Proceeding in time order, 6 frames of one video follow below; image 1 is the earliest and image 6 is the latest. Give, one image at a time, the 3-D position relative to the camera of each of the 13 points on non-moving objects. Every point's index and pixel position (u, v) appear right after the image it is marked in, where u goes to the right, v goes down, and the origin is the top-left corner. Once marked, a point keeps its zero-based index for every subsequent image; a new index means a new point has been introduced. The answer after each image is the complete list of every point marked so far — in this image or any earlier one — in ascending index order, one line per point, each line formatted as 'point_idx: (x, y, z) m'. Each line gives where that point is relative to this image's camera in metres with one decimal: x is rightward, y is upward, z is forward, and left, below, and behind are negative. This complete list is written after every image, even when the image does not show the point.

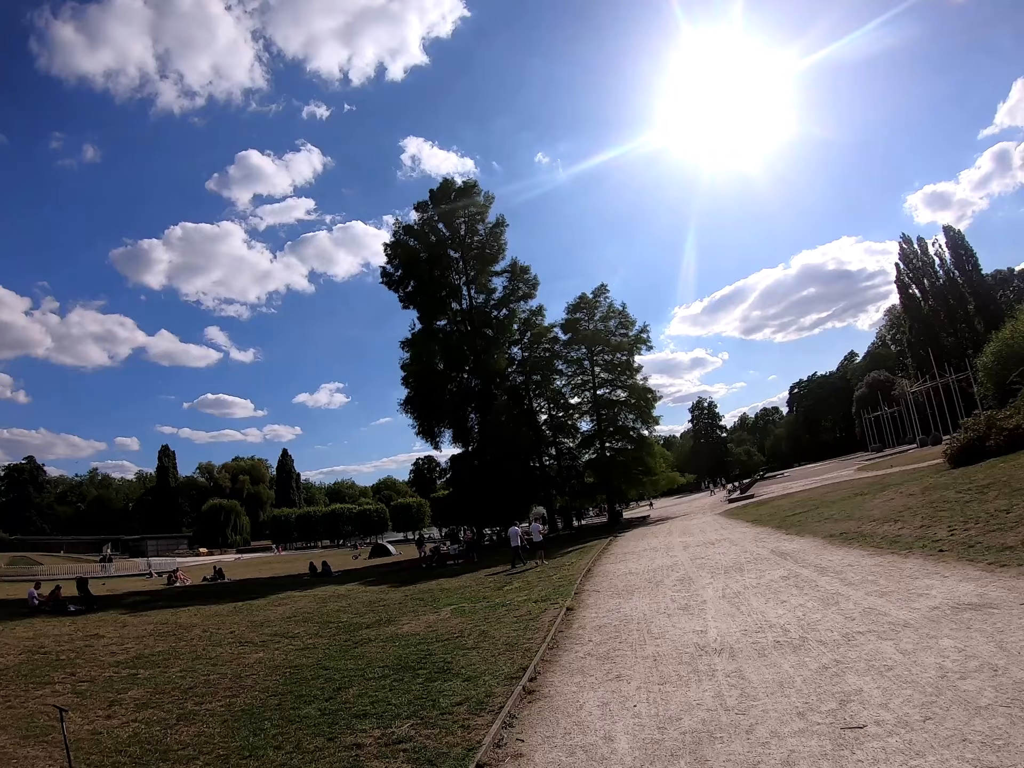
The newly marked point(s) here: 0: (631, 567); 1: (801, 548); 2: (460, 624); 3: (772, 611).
0: (+2.8, -4.5, +14.9) m
1: (+6.5, -3.7, +13.9) m
2: (-1.1, -5.0, +12.9) m
3: (+3.6, -3.1, +8.5) m
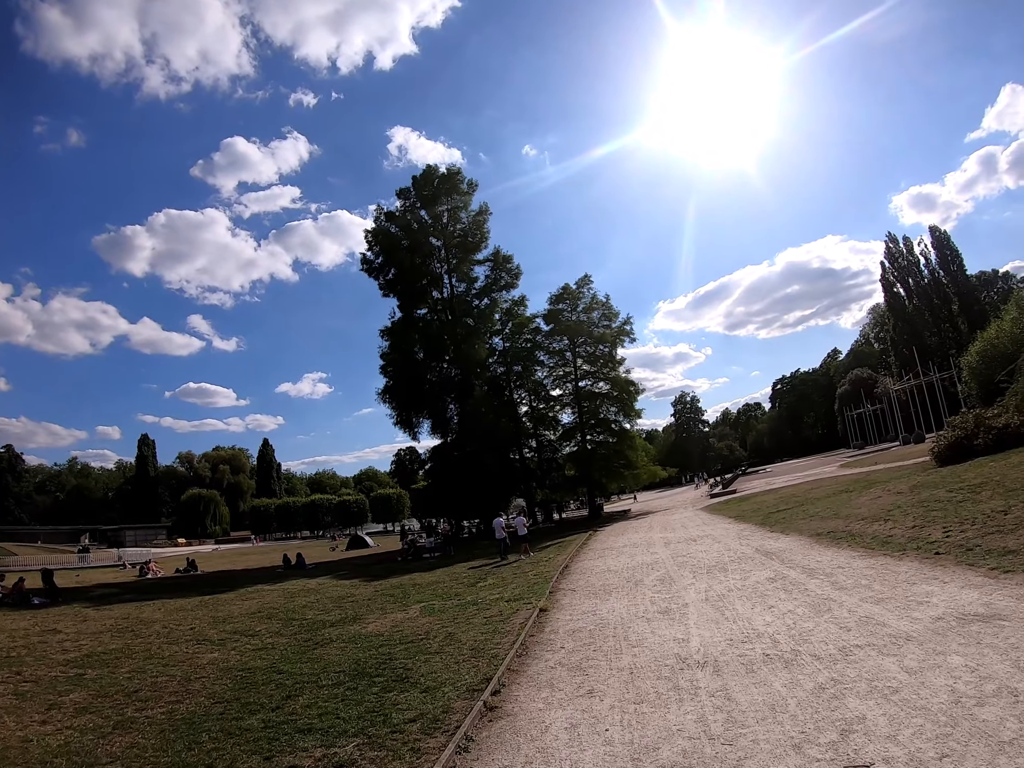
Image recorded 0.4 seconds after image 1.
0: (+2.2, -4.2, +14.2) m
1: (+5.9, -3.5, +13.2) m
2: (-1.7, -4.7, +12.1) m
3: (+3.1, -3.0, +7.8) m
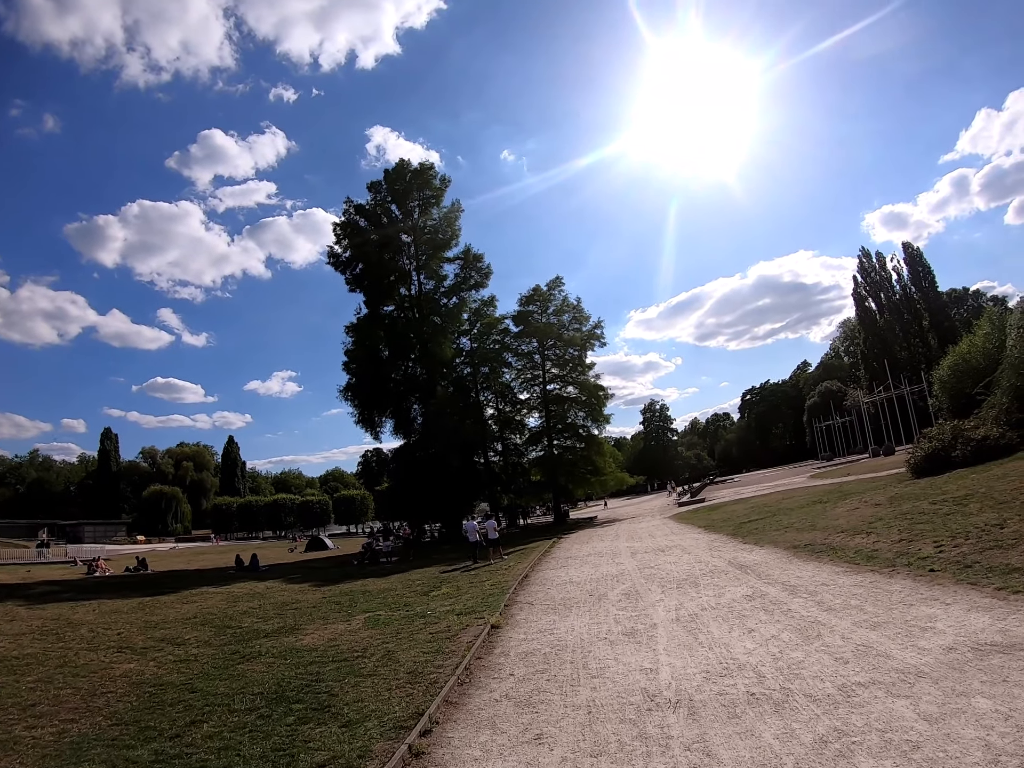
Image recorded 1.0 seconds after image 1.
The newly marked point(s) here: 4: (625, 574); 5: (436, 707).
0: (+1.3, -4.1, +13.1) m
1: (+5.0, -3.5, +12.3) m
2: (-2.5, -4.5, +10.8) m
3: (+2.5, -2.8, +6.7) m
4: (+2.3, -3.8, +12.4) m
5: (-0.8, -3.3, +6.3) m
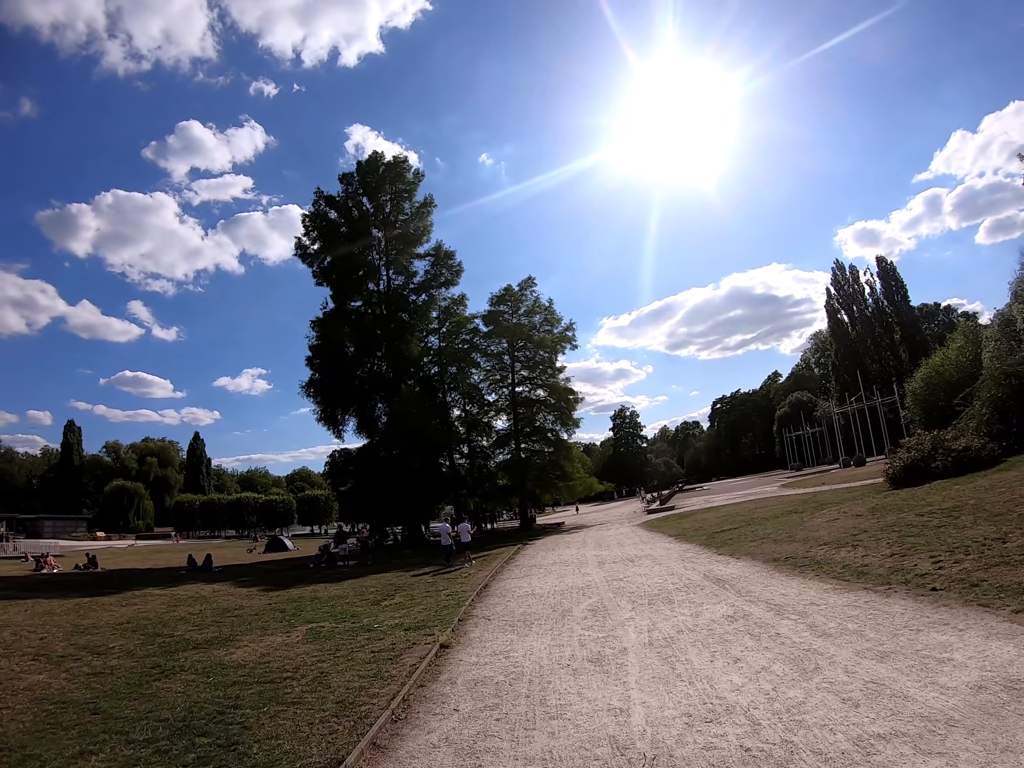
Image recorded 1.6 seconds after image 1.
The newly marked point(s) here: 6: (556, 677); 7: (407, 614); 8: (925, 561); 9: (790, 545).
0: (+0.5, -3.9, +12.0) m
1: (+4.3, -3.5, +11.3) m
2: (-3.3, -4.2, +9.6) m
3: (+2.0, -2.7, +5.7) m
4: (+1.5, -3.7, +11.4) m
5: (-1.3, -3.1, +5.1) m
6: (+0.5, -3.0, +6.3) m
7: (-1.9, -4.1, +11.1) m
8: (+6.3, -2.7, +9.4) m
9: (+6.3, -3.6, +13.8) m
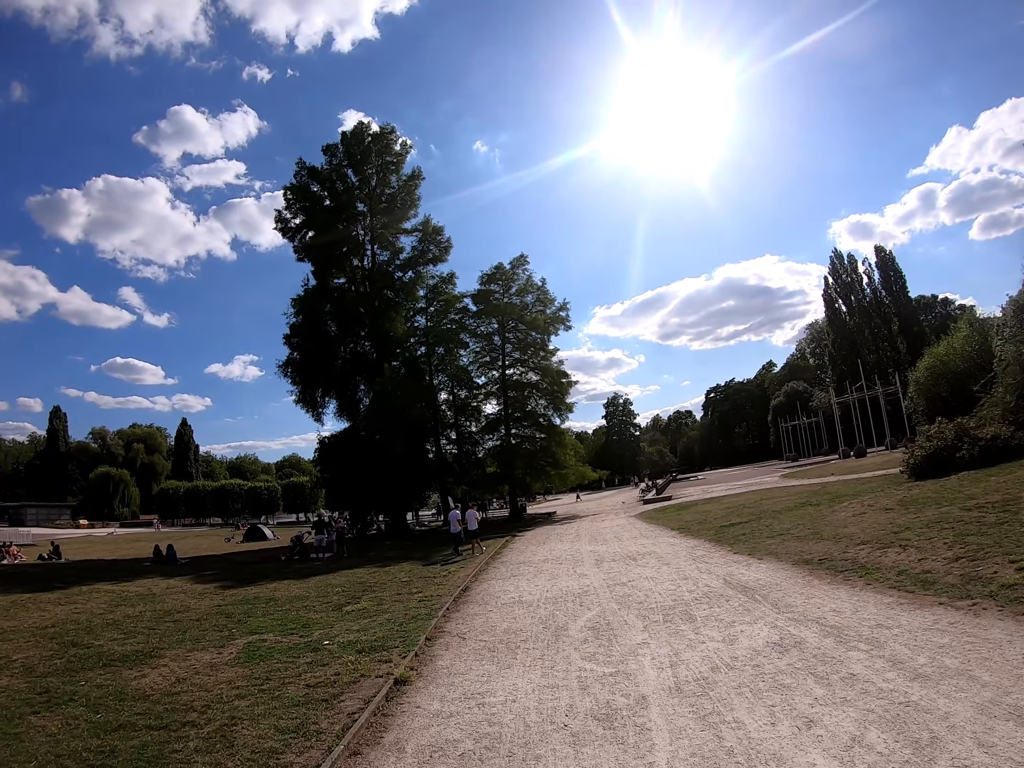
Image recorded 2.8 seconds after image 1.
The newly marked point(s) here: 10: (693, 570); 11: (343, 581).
0: (+0.2, -3.4, +10.1) m
1: (+4.0, -3.0, +9.4) m
2: (-3.5, -3.7, +7.6) m
3: (+1.8, -2.3, +3.8) m
4: (+1.2, -3.2, +9.4) m
5: (-1.5, -2.6, +3.2) m
6: (+0.3, -2.5, +4.3) m
7: (-2.1, -3.6, +9.2) m
8: (+6.1, -2.3, +7.5) m
9: (+6.0, -3.1, +12.0) m
10: (+3.2, -3.2, +10.7) m
11: (-4.3, -5.0, +15.6) m
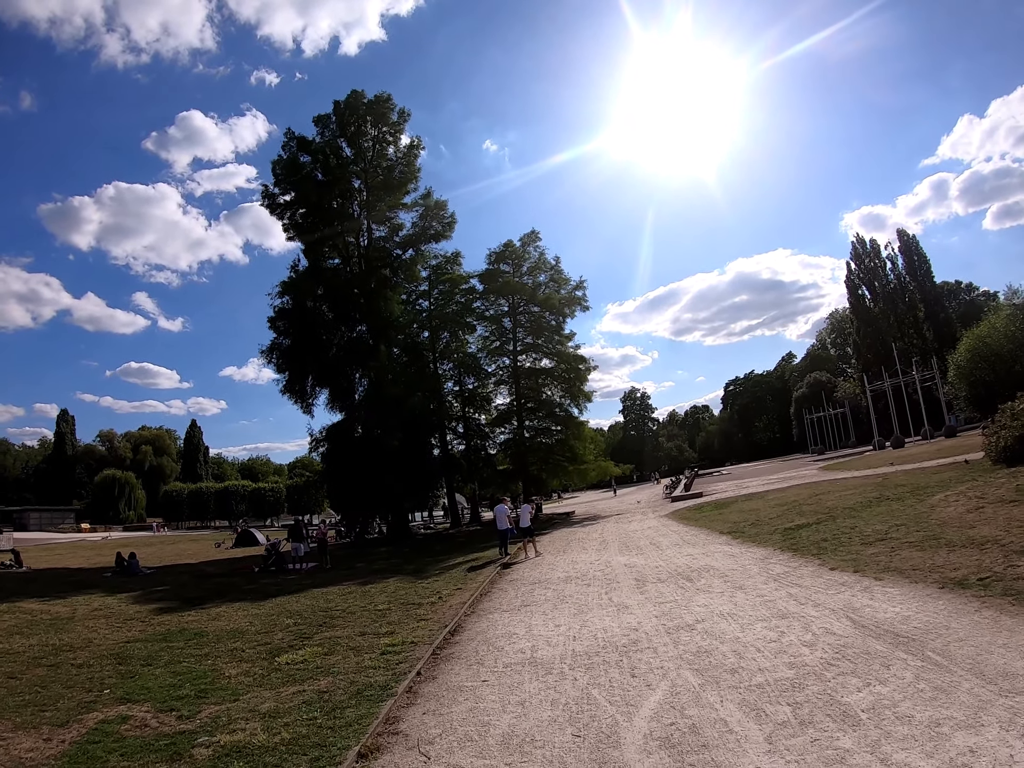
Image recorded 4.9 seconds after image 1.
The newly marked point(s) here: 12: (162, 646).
0: (+0.2, -2.7, +6.6) m
1: (+4.0, -2.2, +5.9) m
2: (-3.5, -3.0, +4.1) m
3: (+1.7, -1.6, +0.2) m
4: (+1.3, -2.5, +5.9) m
5: (-1.5, -2.0, -0.3) m
6: (+0.2, -1.8, +0.8) m
7: (-2.1, -2.9, +5.7) m
8: (+6.1, -1.5, +4.0) m
9: (+6.0, -2.3, +8.4) m
10: (+3.3, -2.5, +7.1) m
11: (-4.1, -4.4, +12.2) m
12: (-5.5, -4.2, +9.9) m
